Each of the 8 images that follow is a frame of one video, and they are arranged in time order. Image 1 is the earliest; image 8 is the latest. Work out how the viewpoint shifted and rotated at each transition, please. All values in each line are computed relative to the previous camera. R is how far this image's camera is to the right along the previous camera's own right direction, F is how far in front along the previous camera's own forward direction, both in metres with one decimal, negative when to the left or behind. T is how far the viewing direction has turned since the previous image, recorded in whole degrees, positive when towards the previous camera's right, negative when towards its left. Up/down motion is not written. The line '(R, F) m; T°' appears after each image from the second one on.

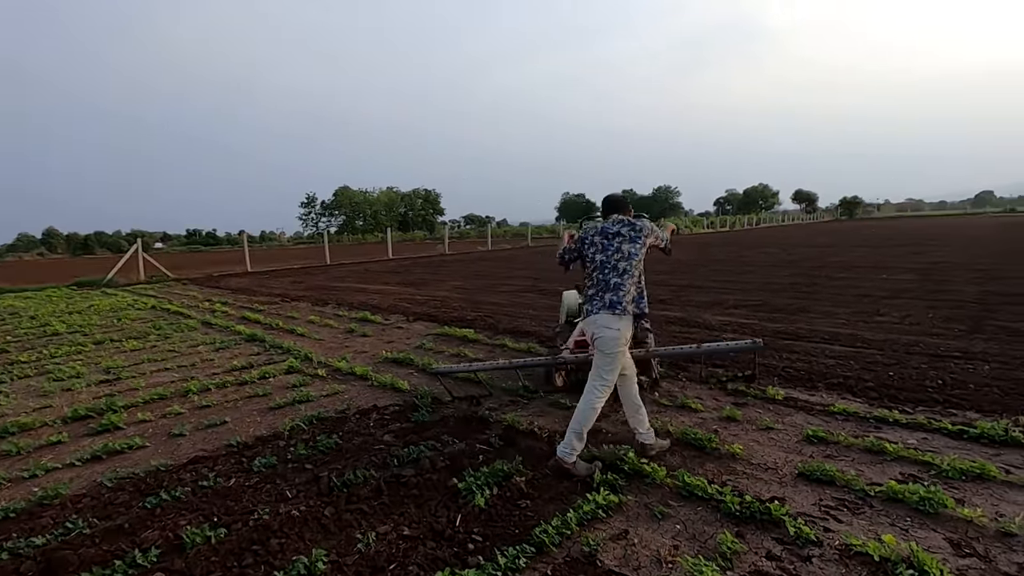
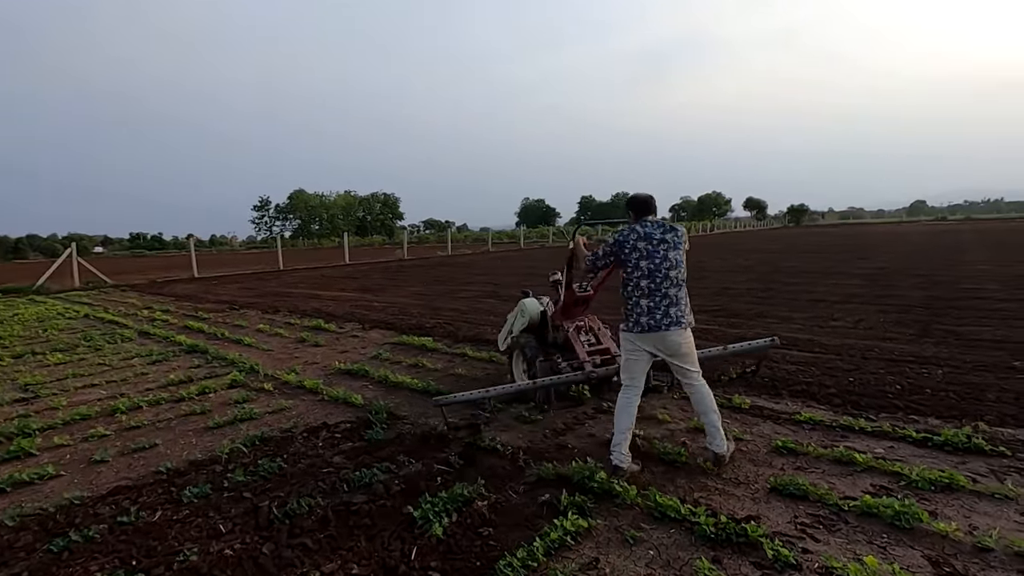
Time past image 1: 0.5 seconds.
(0.0, +0.2) m; +4°
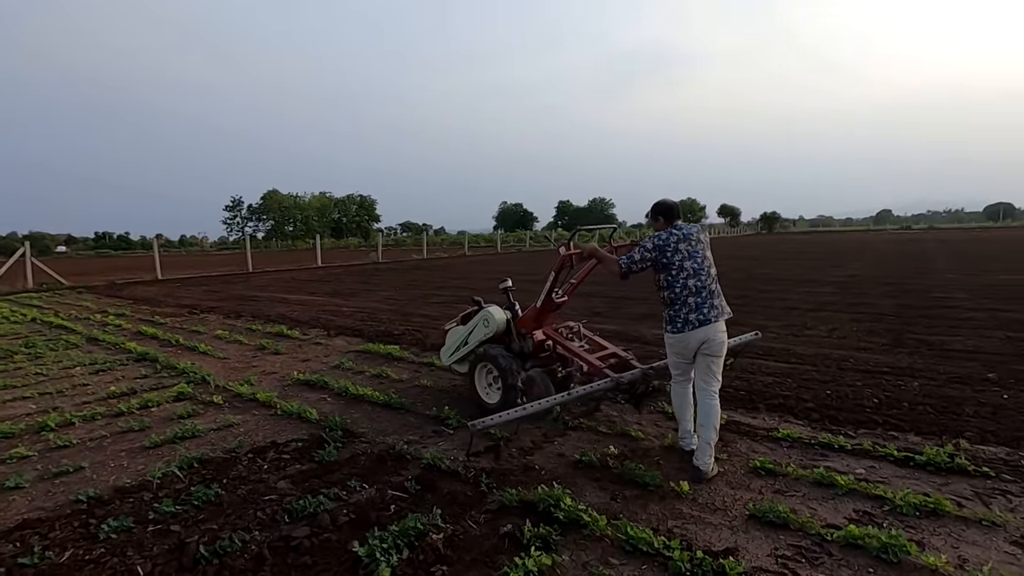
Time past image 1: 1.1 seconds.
(+0.1, +0.3) m; +2°
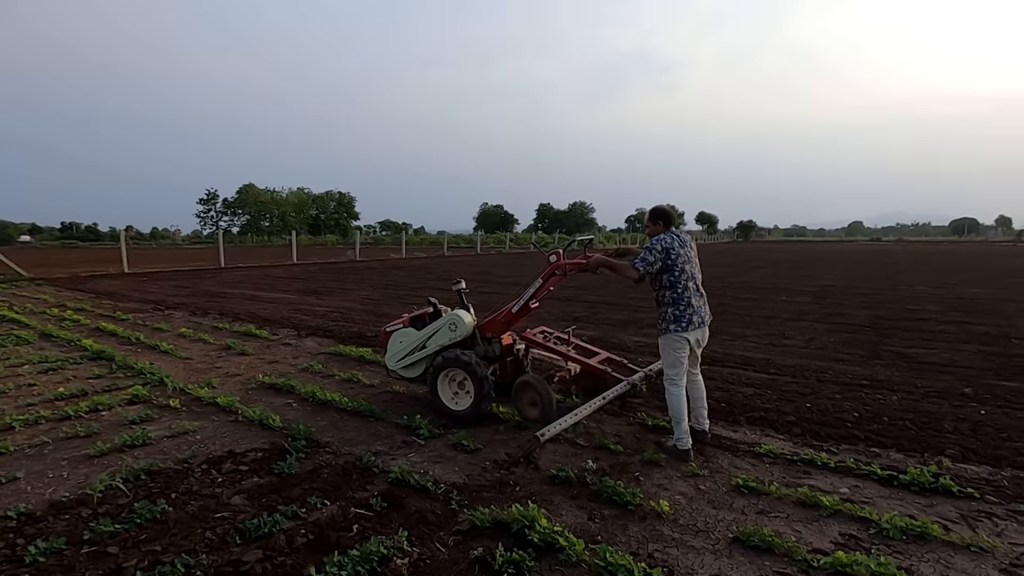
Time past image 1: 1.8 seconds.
(0.0, +0.2) m; +2°
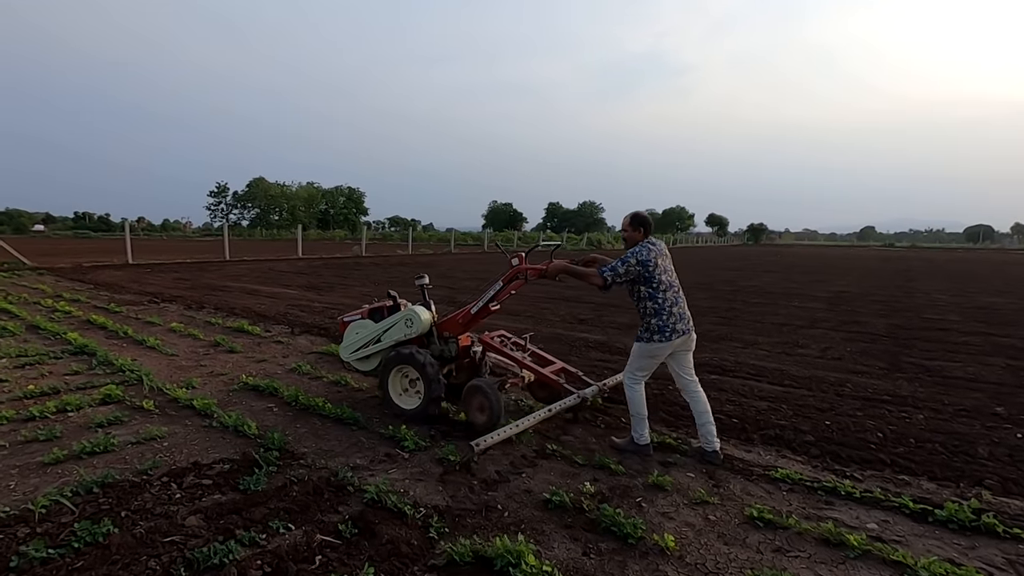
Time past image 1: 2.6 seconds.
(+0.1, +0.4) m; -1°
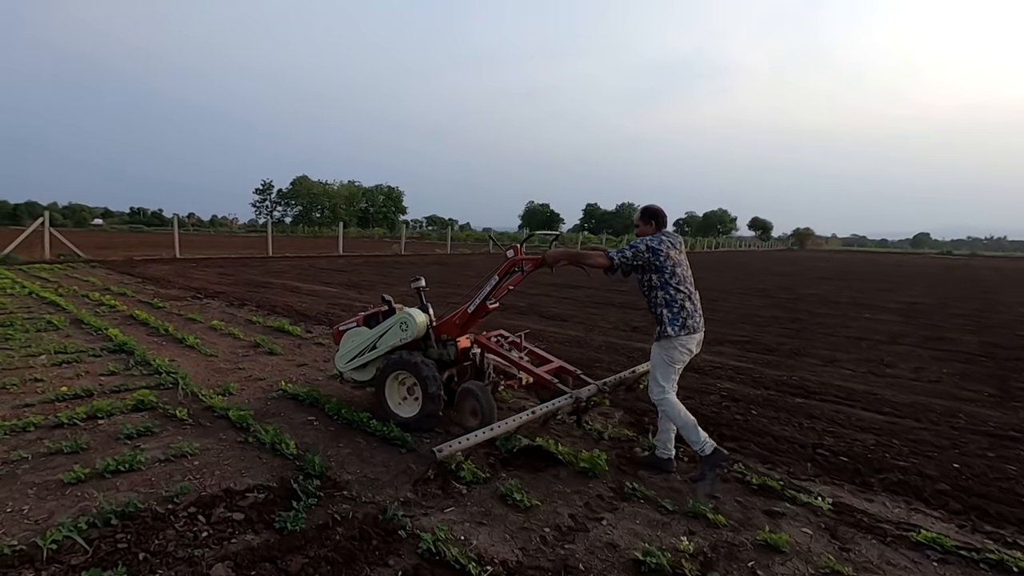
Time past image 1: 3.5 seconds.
(-0.3, +0.6) m; -4°
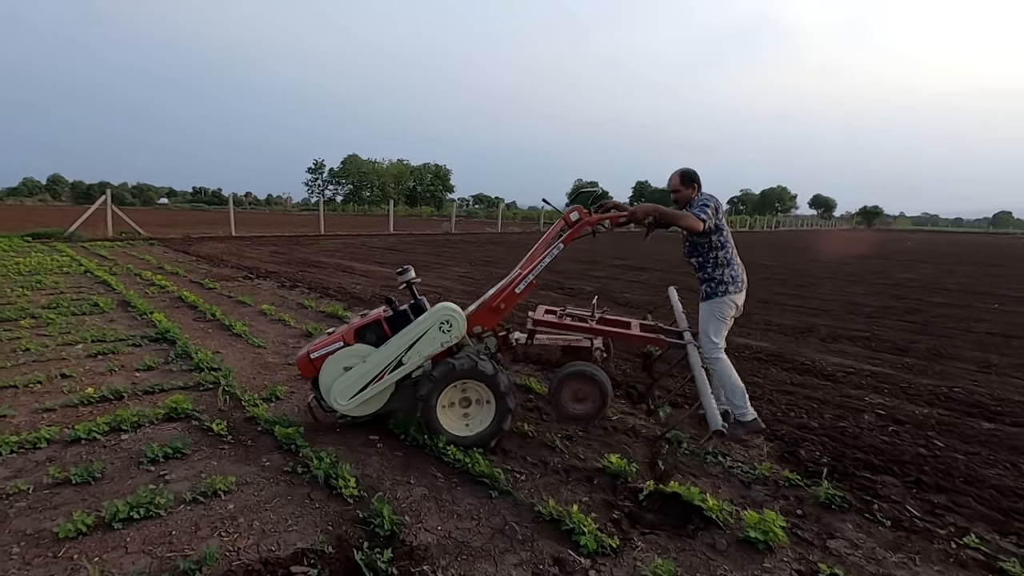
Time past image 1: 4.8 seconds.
(-0.5, +1.1) m; -5°
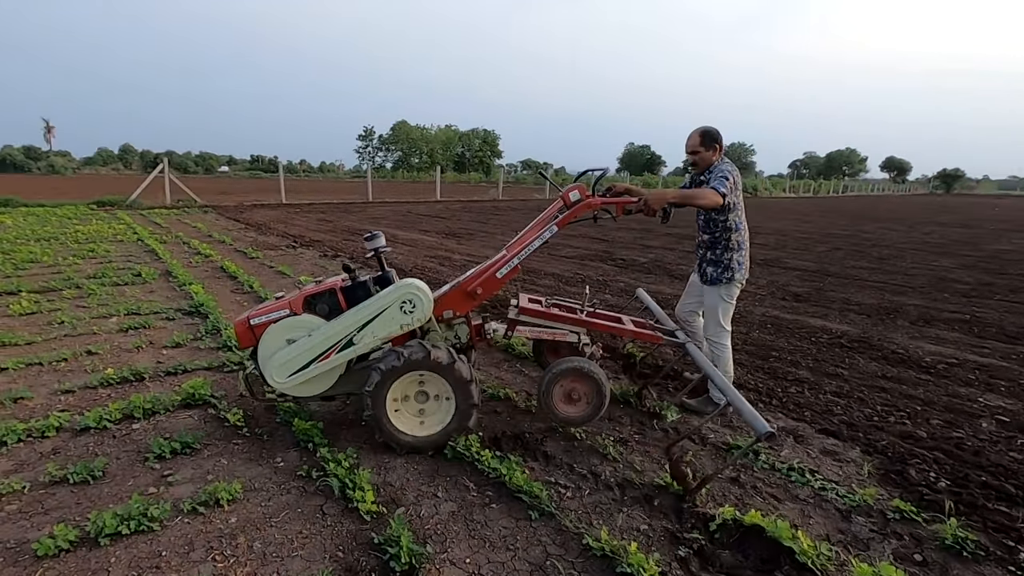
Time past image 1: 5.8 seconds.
(0.0, +0.6) m; -5°
